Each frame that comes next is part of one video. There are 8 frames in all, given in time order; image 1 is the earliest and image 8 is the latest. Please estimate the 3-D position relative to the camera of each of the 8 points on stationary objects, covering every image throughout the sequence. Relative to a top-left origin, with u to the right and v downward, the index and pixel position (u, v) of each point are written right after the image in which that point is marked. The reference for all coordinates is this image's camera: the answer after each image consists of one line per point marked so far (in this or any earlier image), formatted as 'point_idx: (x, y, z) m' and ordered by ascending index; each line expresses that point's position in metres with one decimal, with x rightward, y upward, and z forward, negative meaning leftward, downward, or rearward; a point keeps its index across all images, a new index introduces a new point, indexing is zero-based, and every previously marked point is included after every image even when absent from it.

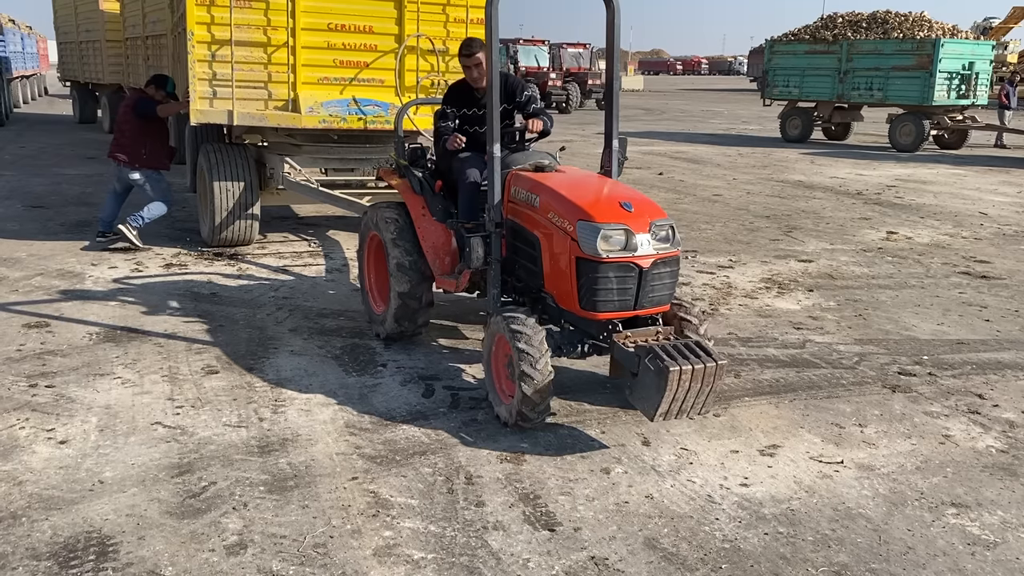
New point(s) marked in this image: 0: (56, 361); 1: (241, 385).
0: (-2.4, -0.4, +4.7) m
1: (-1.3, -0.5, +4.4) m
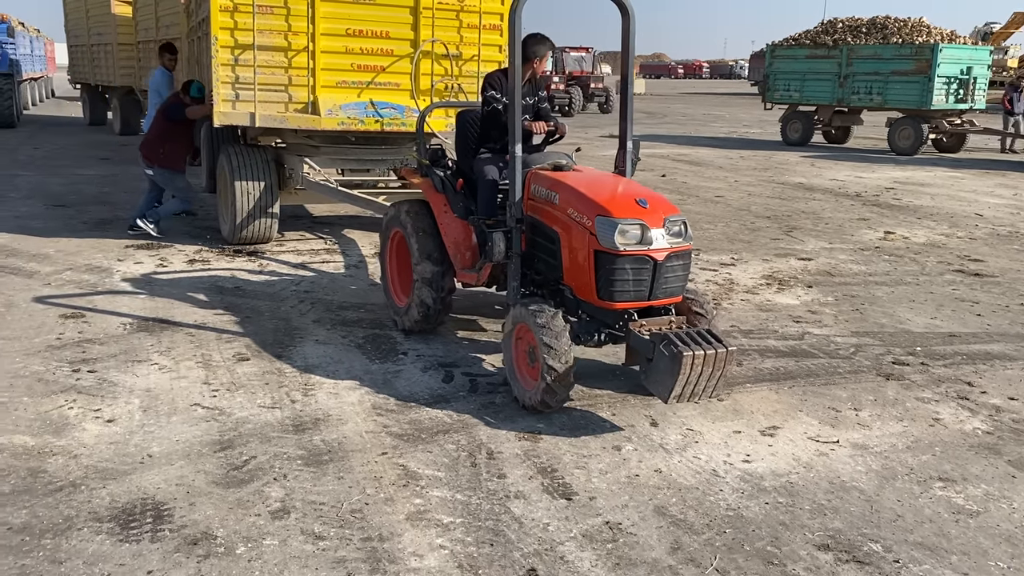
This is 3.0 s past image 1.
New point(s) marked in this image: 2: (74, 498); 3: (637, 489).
0: (-2.3, -0.3, +4.9) m
1: (-1.3, -0.4, +4.7) m
2: (-1.6, -0.8, +3.3) m
3: (+0.5, -0.8, +3.5) m
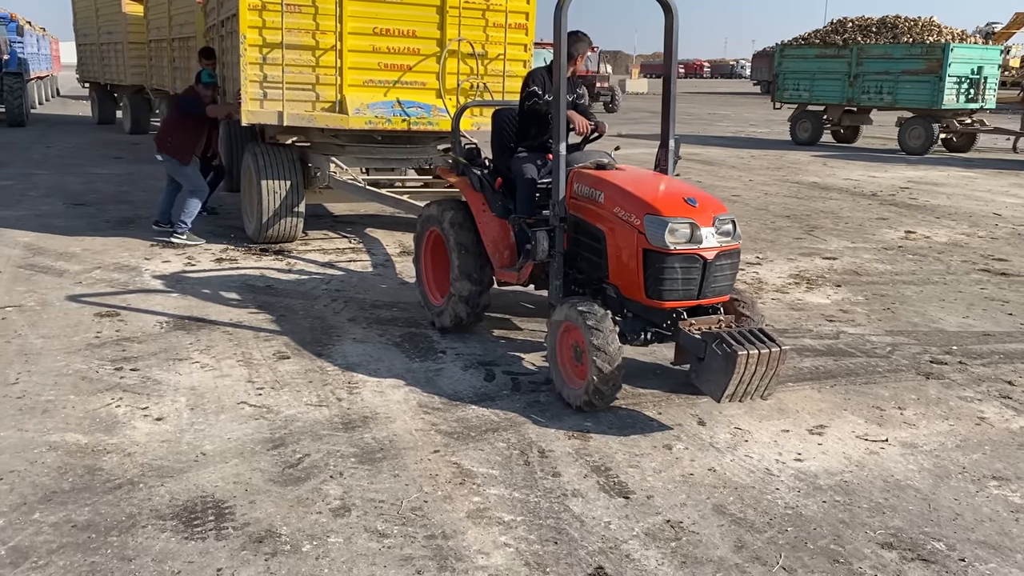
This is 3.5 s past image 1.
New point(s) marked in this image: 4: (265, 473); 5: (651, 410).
0: (-2.1, -0.3, +4.9) m
1: (-1.1, -0.4, +4.7) m
2: (-1.4, -0.8, +3.3) m
3: (+0.7, -0.8, +3.5) m
4: (-1.0, -0.7, +3.5) m
5: (+0.7, -0.6, +4.2) m
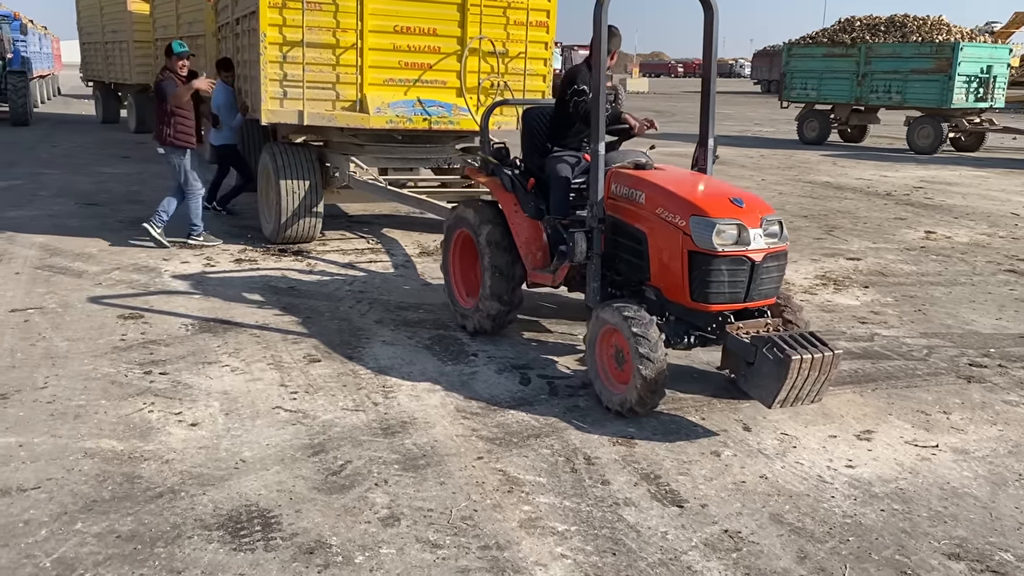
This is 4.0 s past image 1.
0: (-1.9, -0.3, +4.8) m
1: (-0.9, -0.4, +4.6) m
2: (-1.2, -0.8, +3.2) m
3: (+0.9, -0.8, +3.4) m
4: (-0.8, -0.7, +3.4) m
5: (+0.9, -0.6, +4.1) m
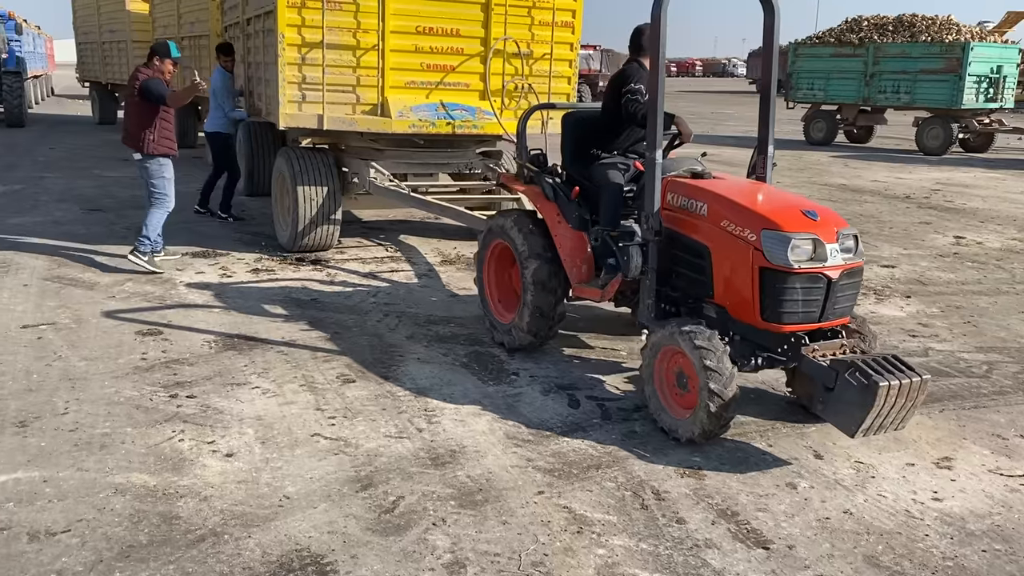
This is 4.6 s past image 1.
0: (-1.7, -0.4, +4.6) m
1: (-0.6, -0.5, +4.4) m
2: (-1.0, -0.9, +2.9) m
3: (+1.1, -0.9, +3.1) m
4: (-0.5, -0.8, +3.1) m
5: (+1.1, -0.7, +3.9) m
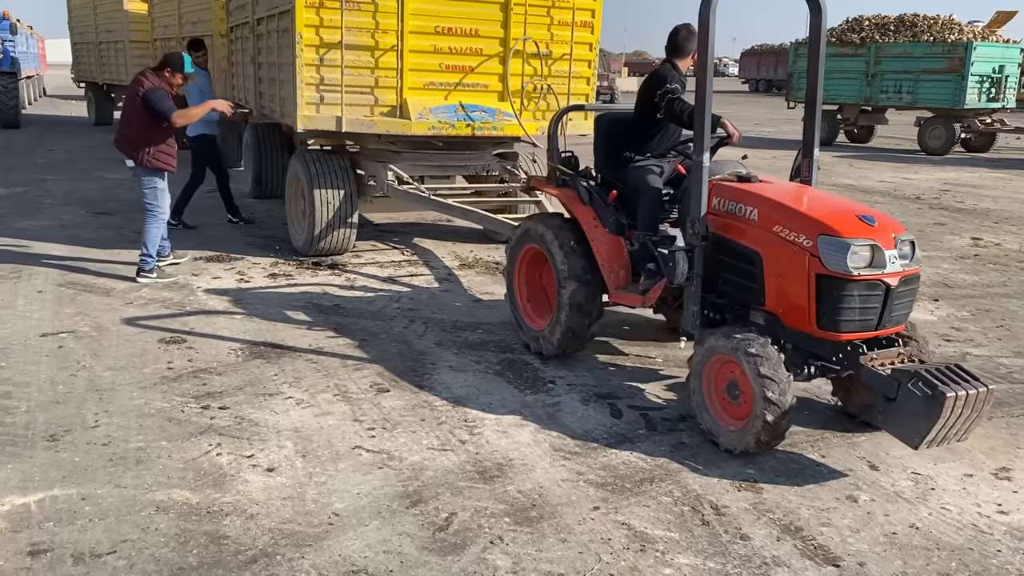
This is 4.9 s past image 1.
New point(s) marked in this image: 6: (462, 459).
0: (-1.5, -0.5, +4.5) m
1: (-0.4, -0.6, +4.3) m
2: (-0.7, -0.9, +2.8) m
3: (+1.3, -0.9, +3.0) m
4: (-0.3, -0.9, +3.0) m
5: (+1.3, -0.7, +3.8) m
6: (-0.2, -0.7, +3.7) m
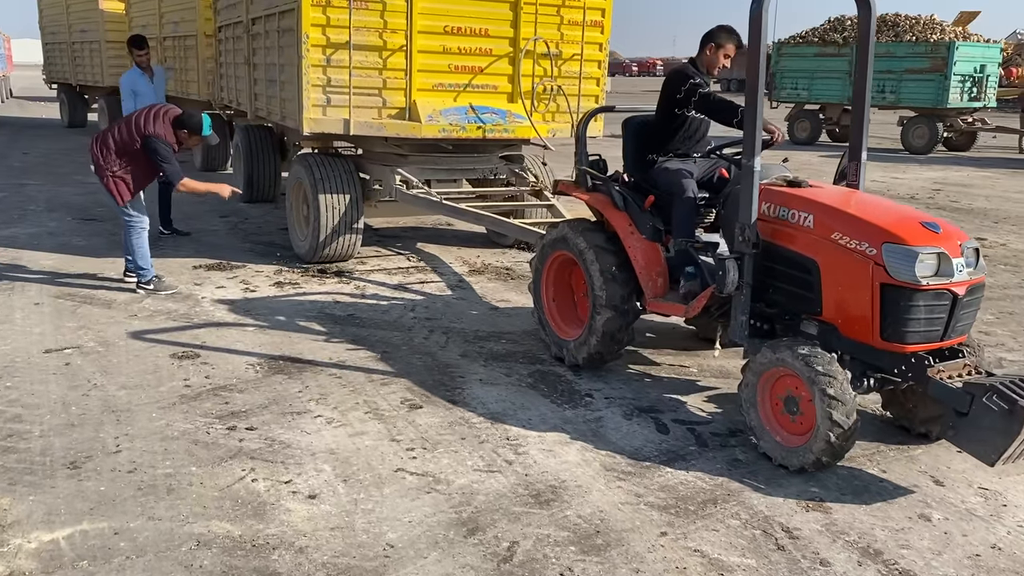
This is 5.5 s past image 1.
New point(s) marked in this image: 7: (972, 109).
0: (-1.3, -0.5, +4.2) m
1: (-0.3, -0.6, +4.1) m
2: (-0.5, -1.0, +2.6) m
3: (+1.6, -0.9, +2.9) m
4: (-0.1, -0.9, +2.8) m
5: (+1.5, -0.7, +3.7) m
6: (0.0, -0.8, +3.5) m
7: (+9.6, +3.7, +18.6) m
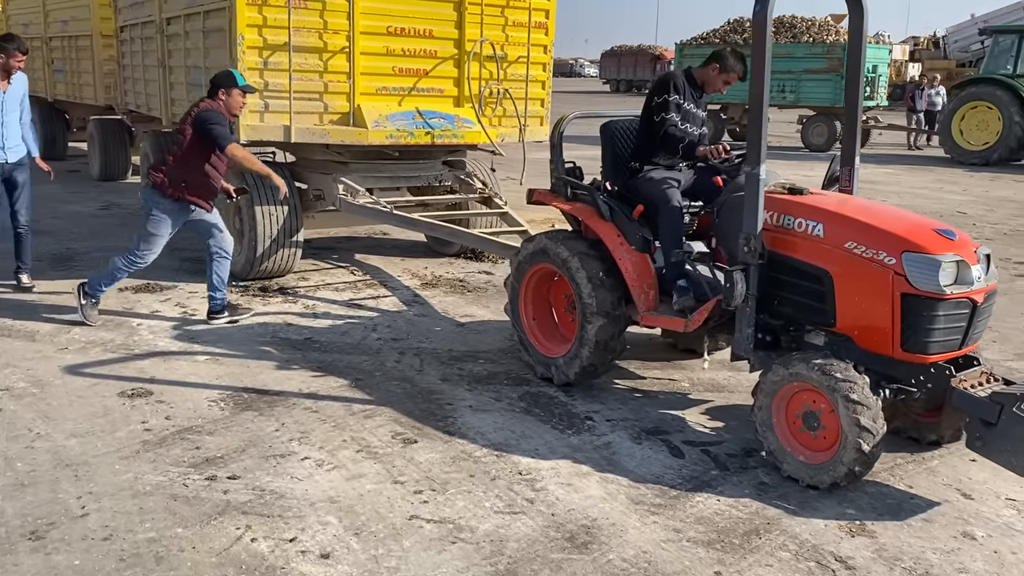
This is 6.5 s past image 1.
0: (-1.3, -0.7, +3.8) m
1: (-0.2, -0.7, +3.7) m
2: (-0.3, -1.1, +2.3) m
3: (+1.7, -1.0, +2.8) m
4: (+0.1, -1.0, +2.6) m
5: (+1.6, -0.8, +3.6) m
6: (+0.1, -0.8, +3.2) m
7: (+7.7, +3.9, +19.3) m
